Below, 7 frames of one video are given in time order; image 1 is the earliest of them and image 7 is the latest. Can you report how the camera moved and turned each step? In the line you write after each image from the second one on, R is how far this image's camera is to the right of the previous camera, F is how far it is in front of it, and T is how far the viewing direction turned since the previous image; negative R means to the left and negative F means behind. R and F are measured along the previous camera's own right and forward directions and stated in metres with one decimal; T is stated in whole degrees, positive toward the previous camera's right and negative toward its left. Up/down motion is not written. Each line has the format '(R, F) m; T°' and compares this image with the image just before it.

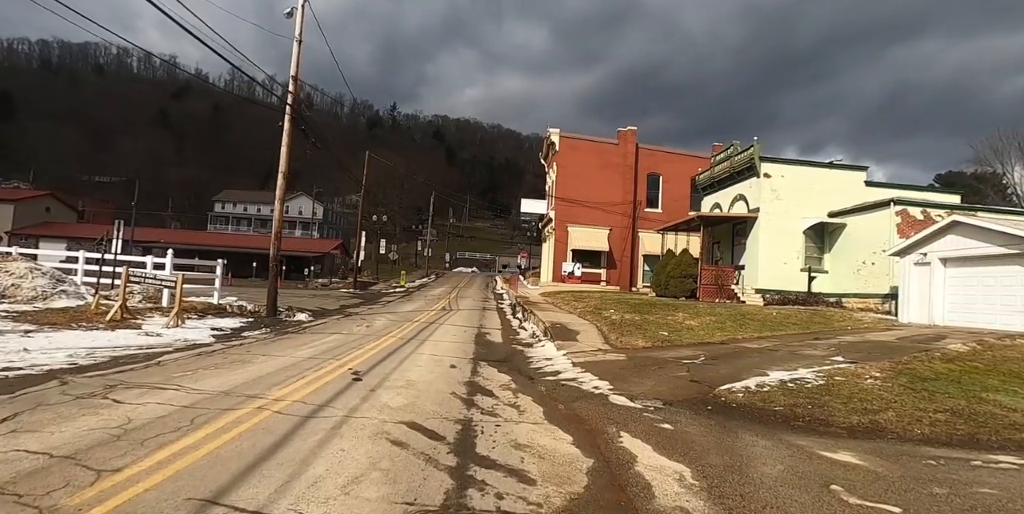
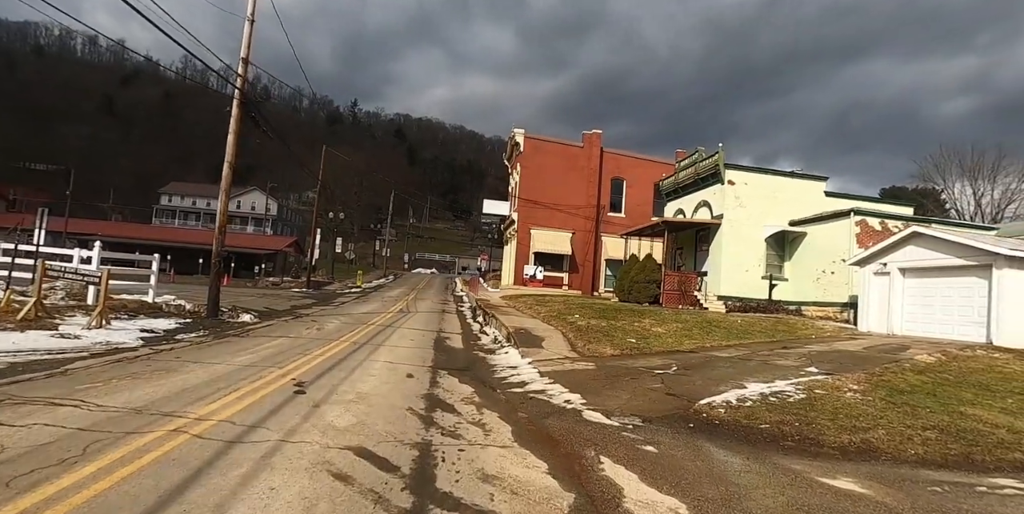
(-0.1, +0.7) m; +5°
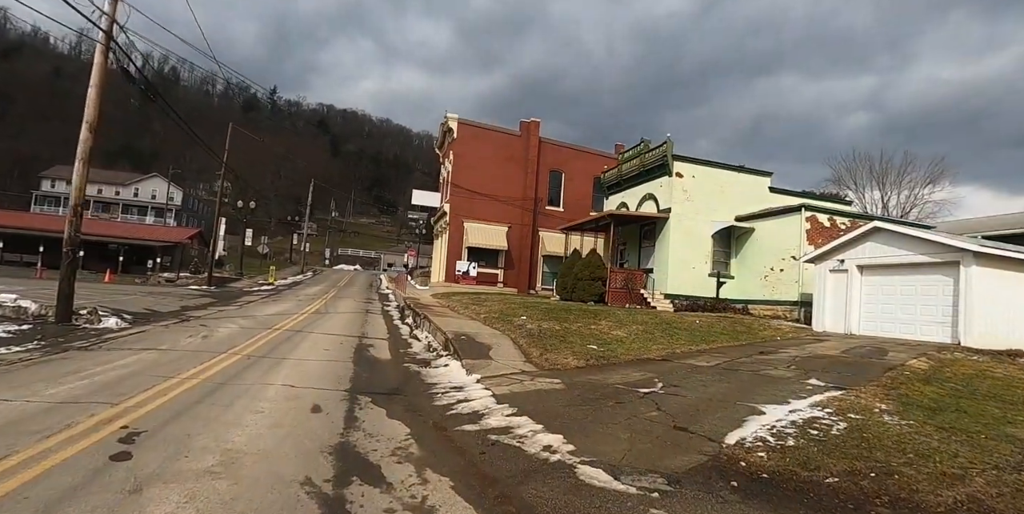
(-0.3, +2.0) m; +9°
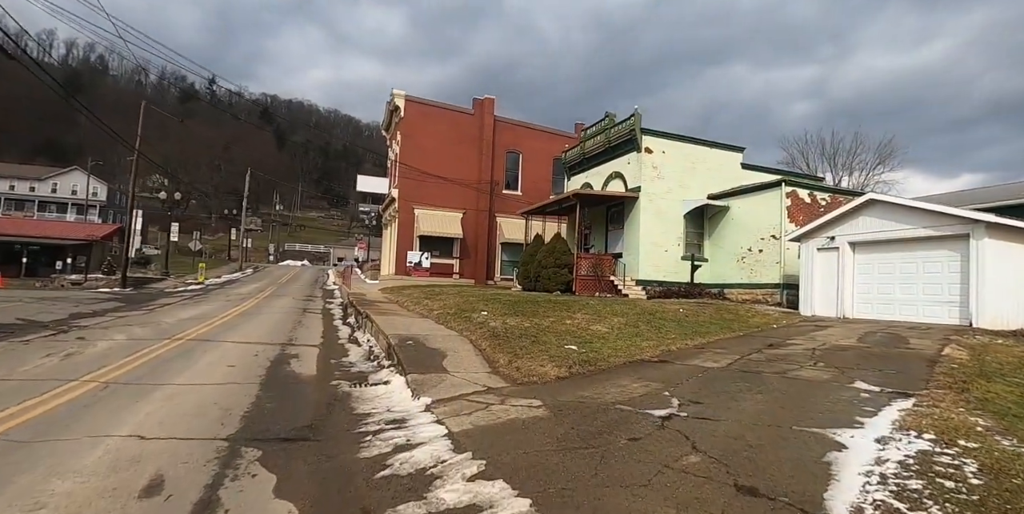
(0.0, +2.0) m; +5°
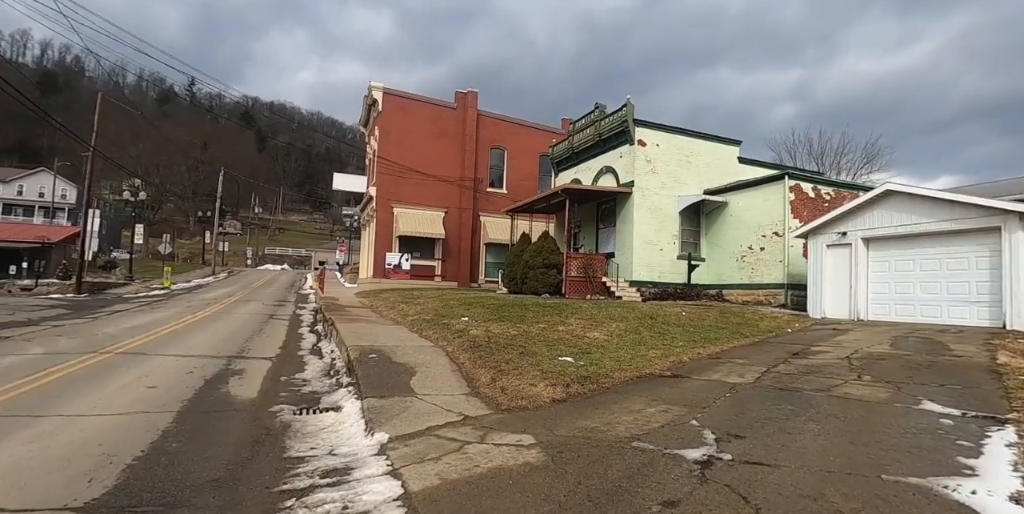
(0.0, +1.2) m; +2°
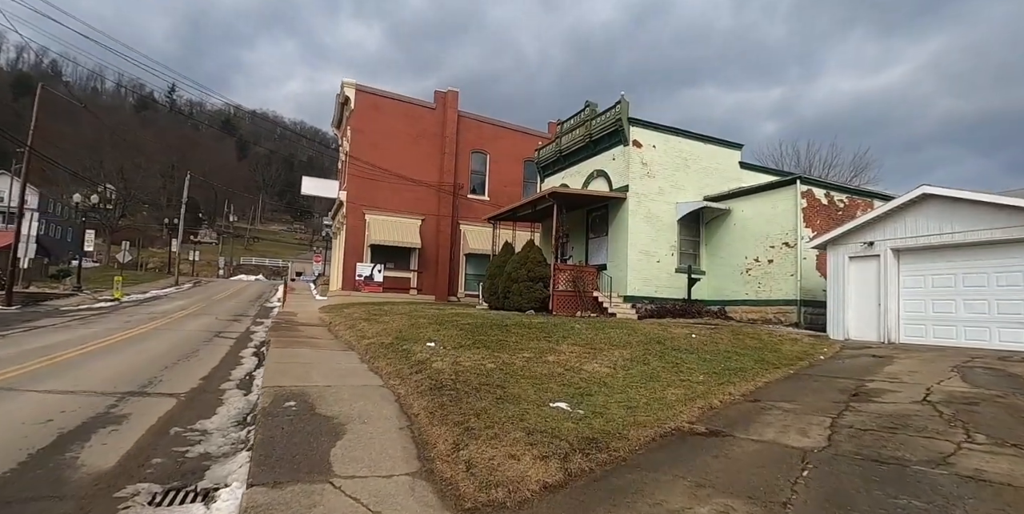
(+0.1, +1.7) m; +2°
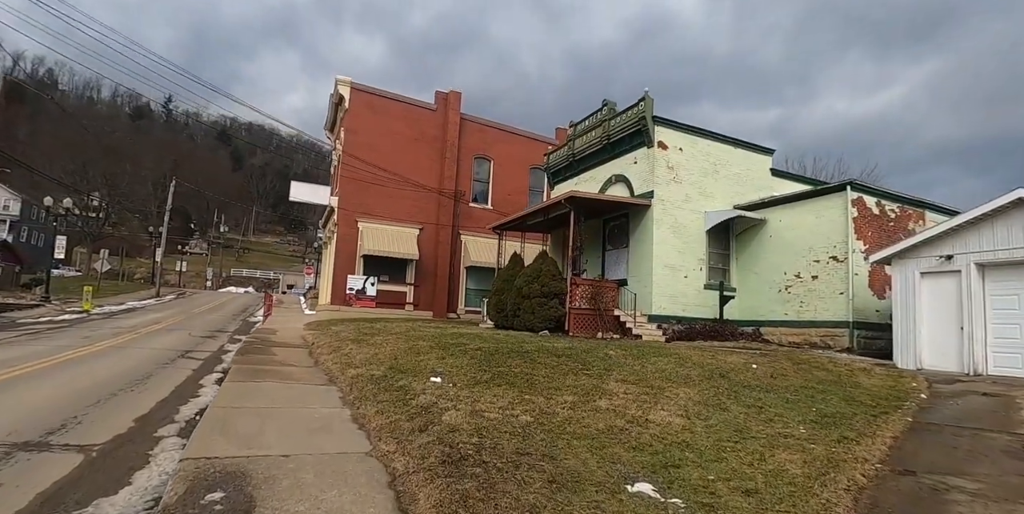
(-0.5, +1.7) m; +1°
